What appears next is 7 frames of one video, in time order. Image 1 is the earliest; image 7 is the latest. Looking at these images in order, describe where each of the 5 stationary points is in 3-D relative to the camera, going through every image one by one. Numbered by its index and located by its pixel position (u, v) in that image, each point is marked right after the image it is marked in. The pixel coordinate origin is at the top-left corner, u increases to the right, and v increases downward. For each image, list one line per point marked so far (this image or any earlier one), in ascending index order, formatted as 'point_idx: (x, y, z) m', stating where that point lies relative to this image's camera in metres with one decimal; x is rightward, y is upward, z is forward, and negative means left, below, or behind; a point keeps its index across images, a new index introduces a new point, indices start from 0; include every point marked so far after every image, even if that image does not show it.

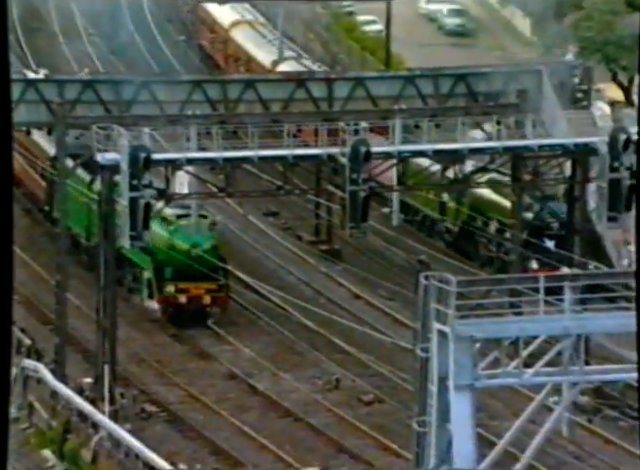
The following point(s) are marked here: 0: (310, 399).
0: (-0.1, -0.8, +9.2) m
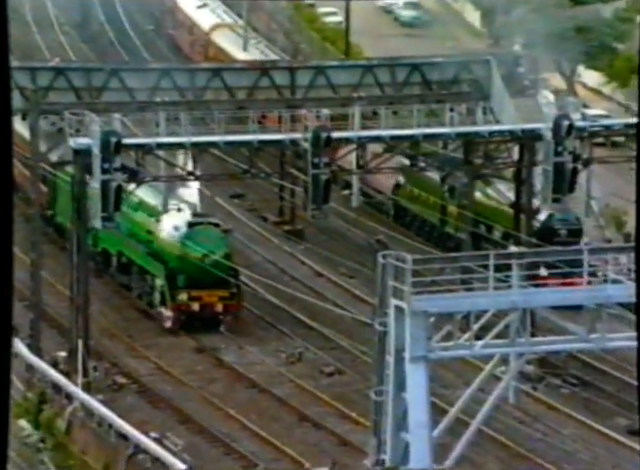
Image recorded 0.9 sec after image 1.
0: (-0.2, -0.7, +9.8) m
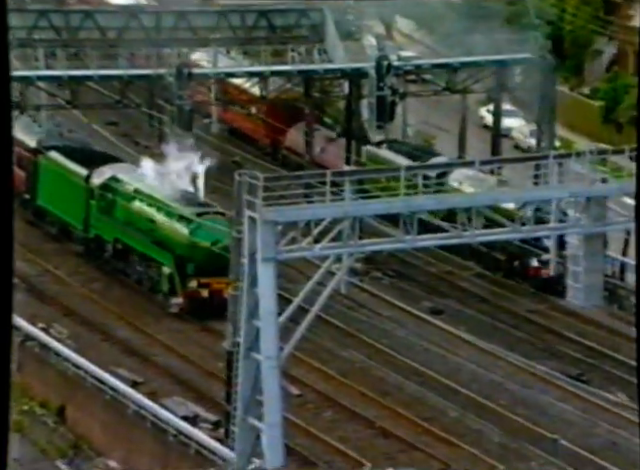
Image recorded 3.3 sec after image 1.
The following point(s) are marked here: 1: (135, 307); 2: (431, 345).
0: (-1.1, -0.2, +11.5) m
1: (-1.1, -0.4, +11.0) m
2: (+0.6, -0.6, +9.8) m
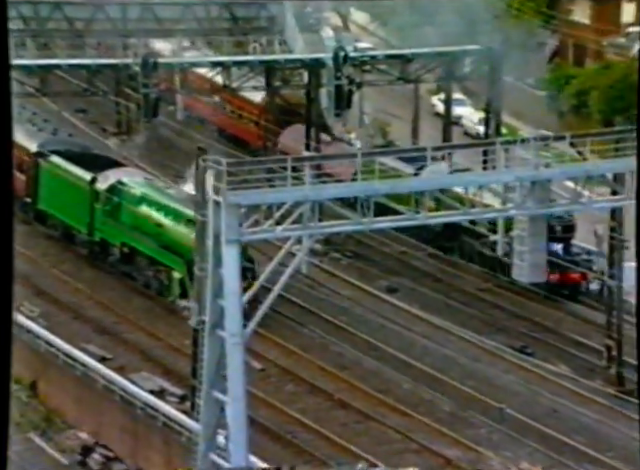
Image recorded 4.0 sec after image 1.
0: (-1.3, -0.1, +12.0) m
1: (-1.3, -0.3, +11.5) m
2: (+0.4, -0.5, +10.4) m
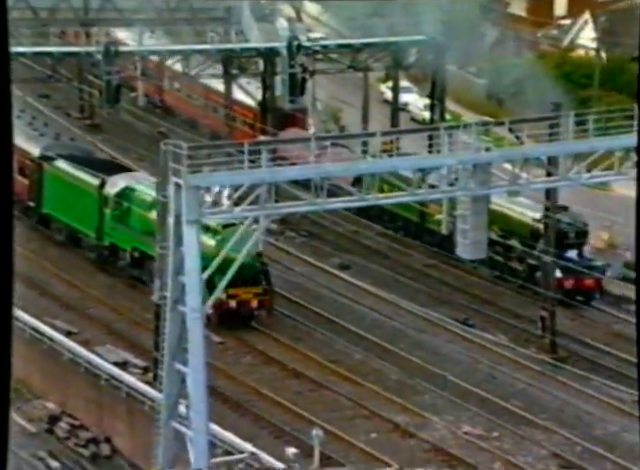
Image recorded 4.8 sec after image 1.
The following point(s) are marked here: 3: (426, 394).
0: (-1.6, 0.0, +12.6) m
1: (-1.6, -0.2, +12.1) m
2: (+0.1, -0.4, +10.9) m
3: (+0.5, -0.8, +9.7) m
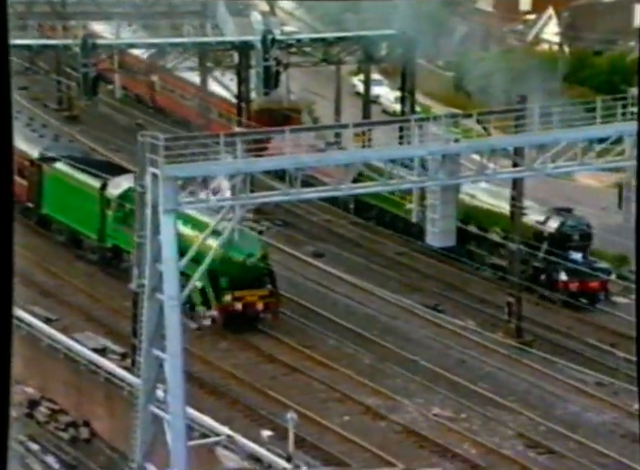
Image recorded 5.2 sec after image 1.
0: (-1.8, +0.1, +12.8) m
1: (-1.8, -0.1, +12.3) m
2: (0.0, -0.3, +11.2) m
3: (+0.4, -0.8, +10.0) m
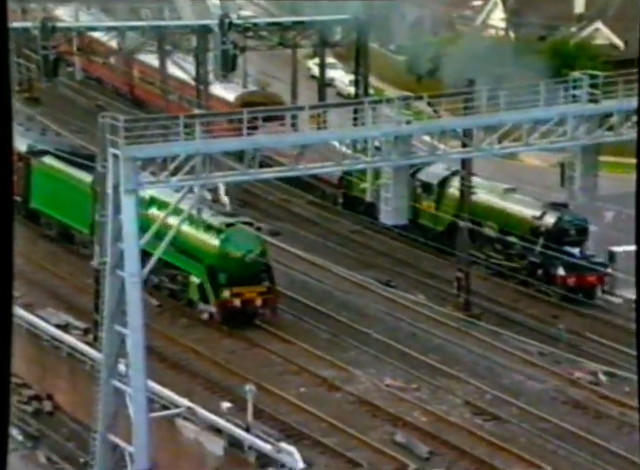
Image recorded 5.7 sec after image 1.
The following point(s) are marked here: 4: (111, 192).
0: (-2.1, +0.2, +13.1) m
1: (-2.1, 0.0, +12.7) m
2: (-0.3, -0.2, +11.6) m
3: (+0.2, -0.6, +10.4) m
4: (-1.1, +0.2, +9.6) m
